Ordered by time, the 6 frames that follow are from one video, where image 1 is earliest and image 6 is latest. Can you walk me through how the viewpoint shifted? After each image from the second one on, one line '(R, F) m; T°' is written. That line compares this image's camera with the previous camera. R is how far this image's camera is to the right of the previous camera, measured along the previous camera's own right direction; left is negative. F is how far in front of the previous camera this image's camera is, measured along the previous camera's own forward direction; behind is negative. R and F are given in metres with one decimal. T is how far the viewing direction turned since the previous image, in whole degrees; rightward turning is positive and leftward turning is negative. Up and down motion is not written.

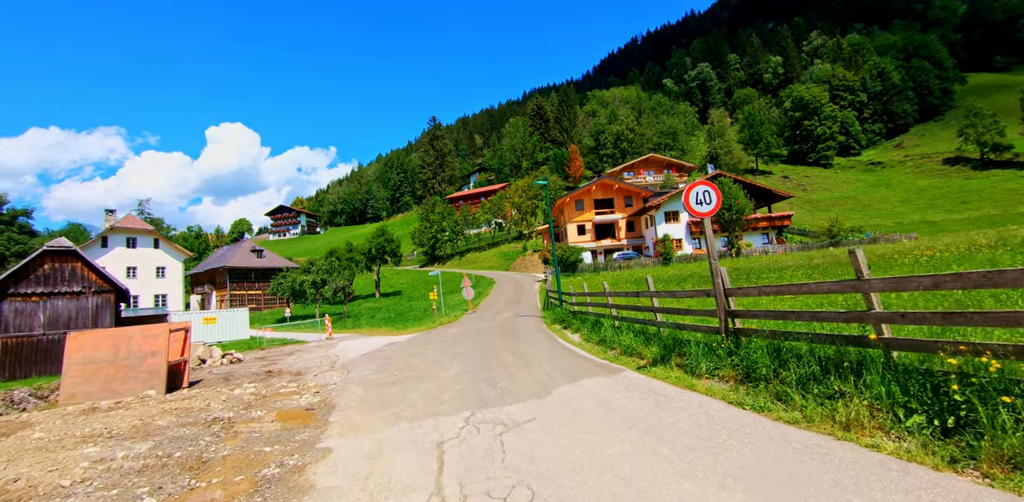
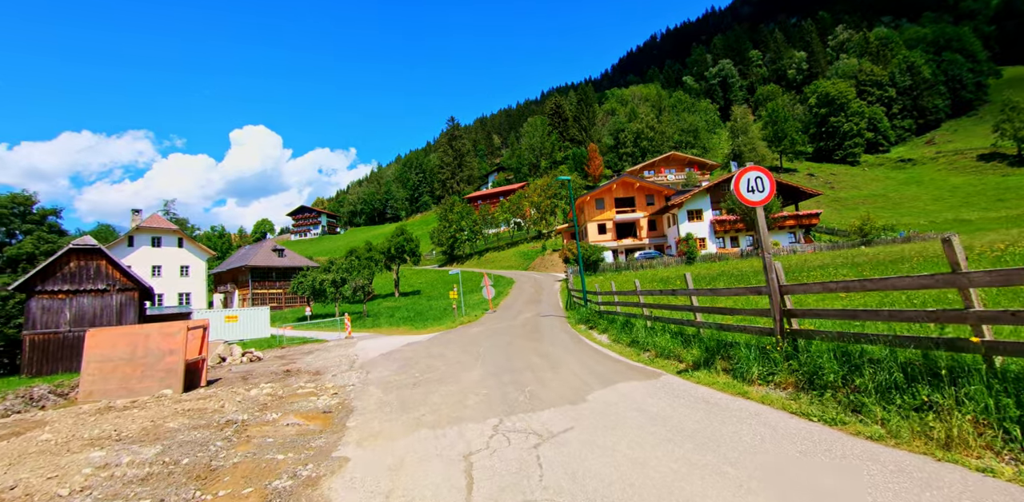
(-0.2, +0.6) m; -2°
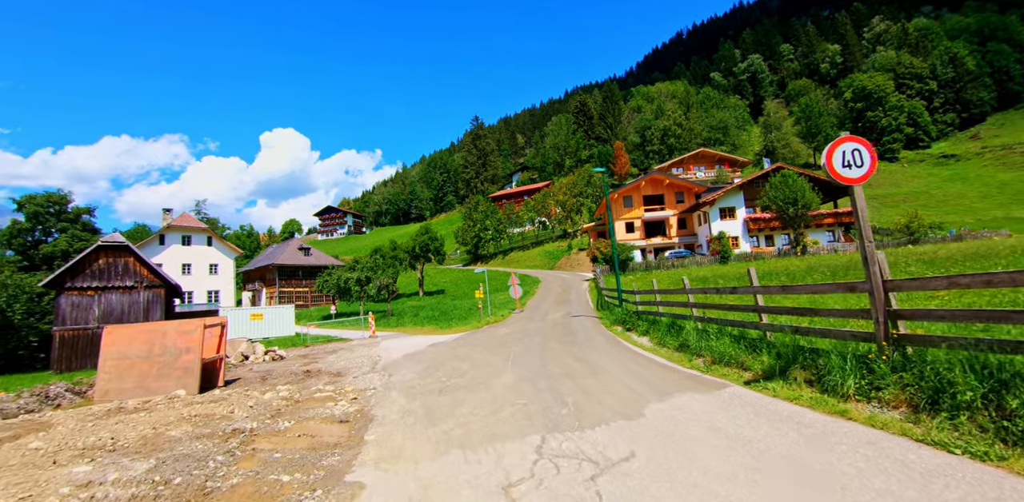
(-0.3, +1.0) m; -3°
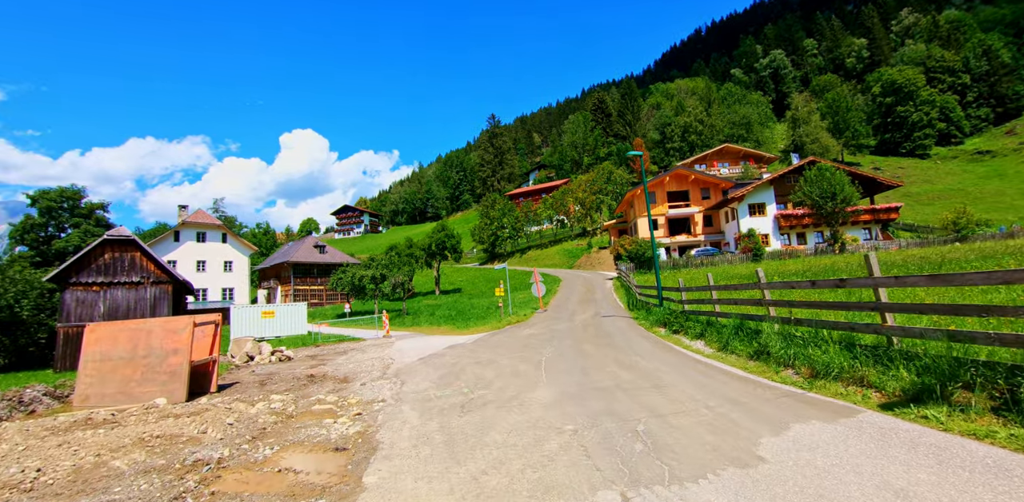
(-0.4, +1.7) m; -2°
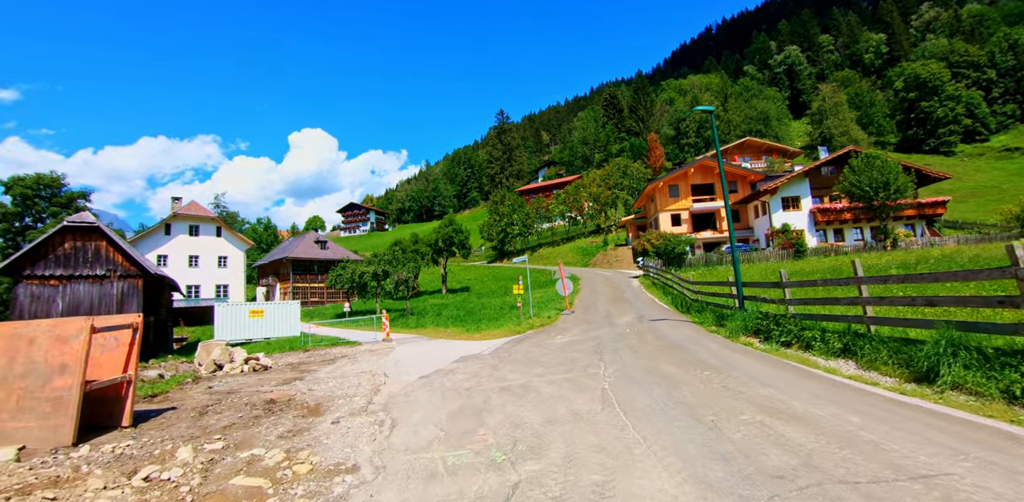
(-0.6, +3.4) m; -1°
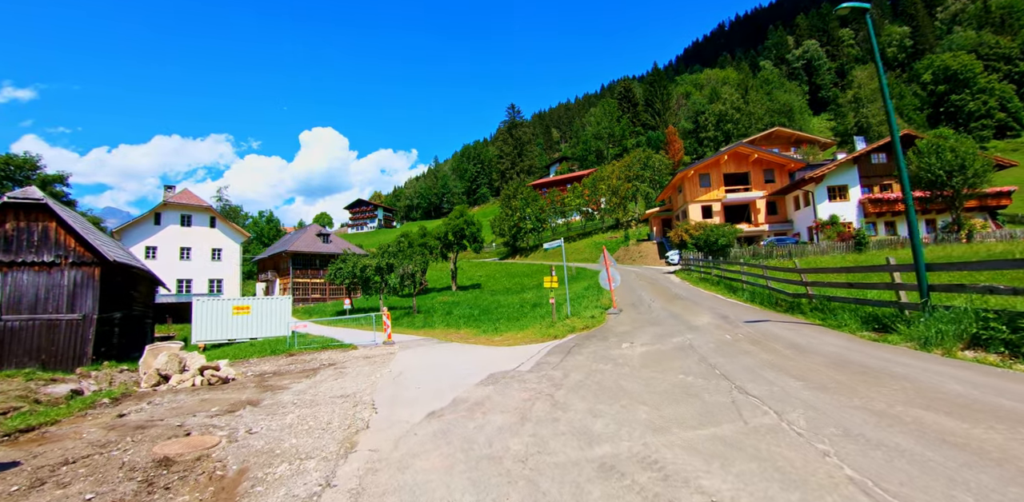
(-0.8, +3.8) m; -1°
